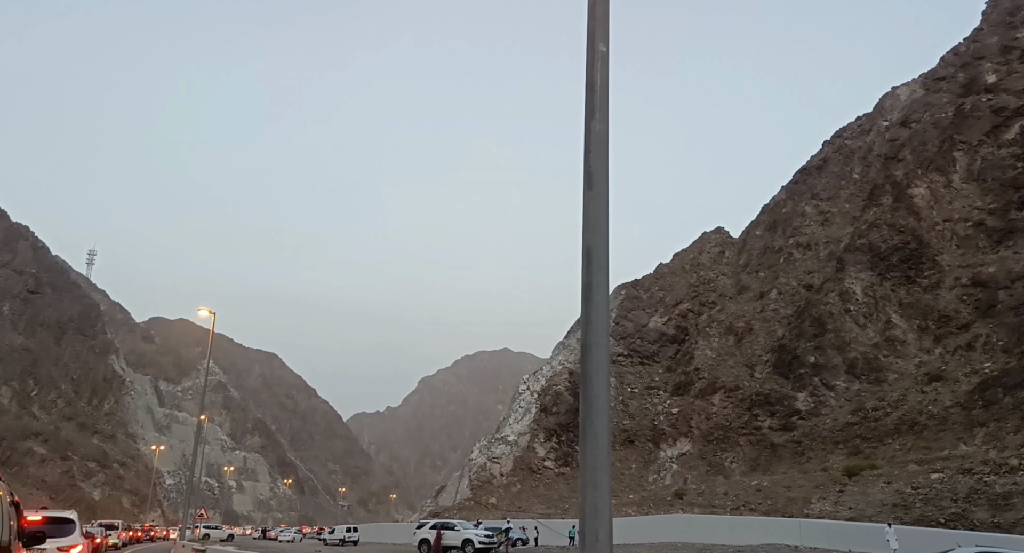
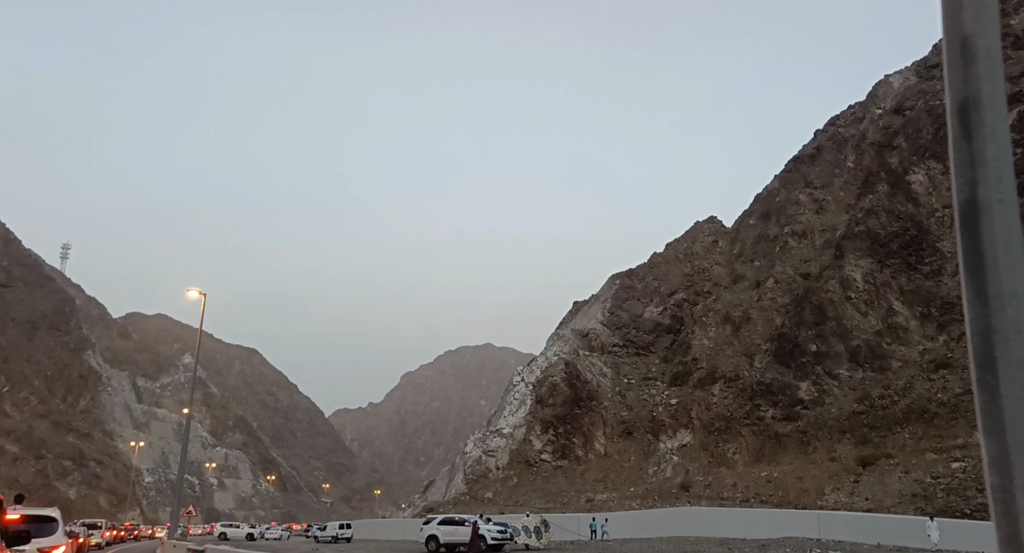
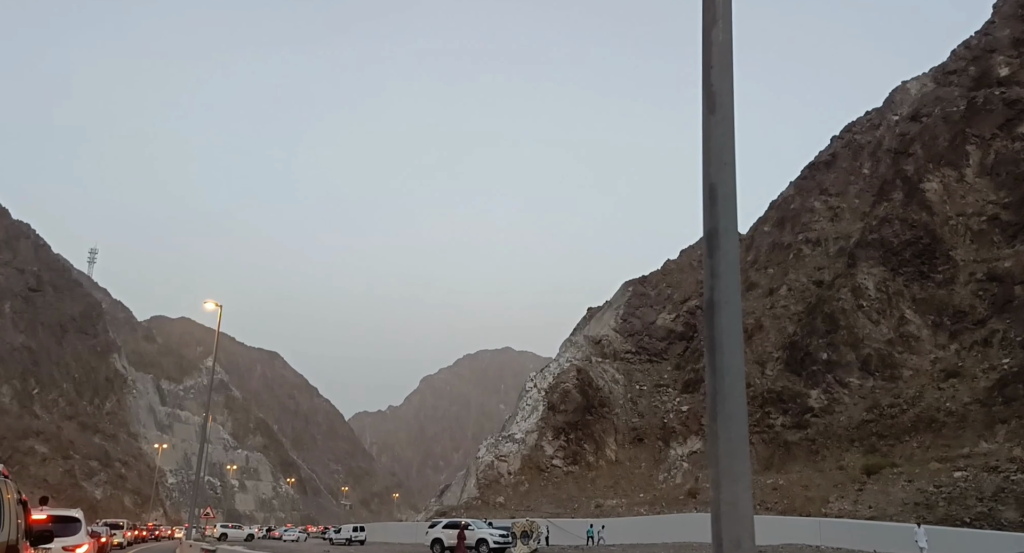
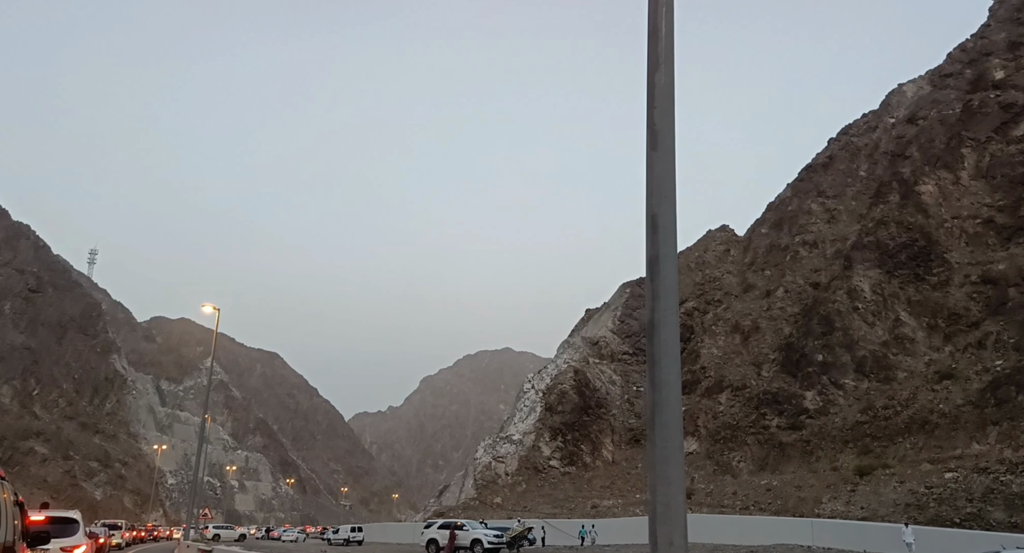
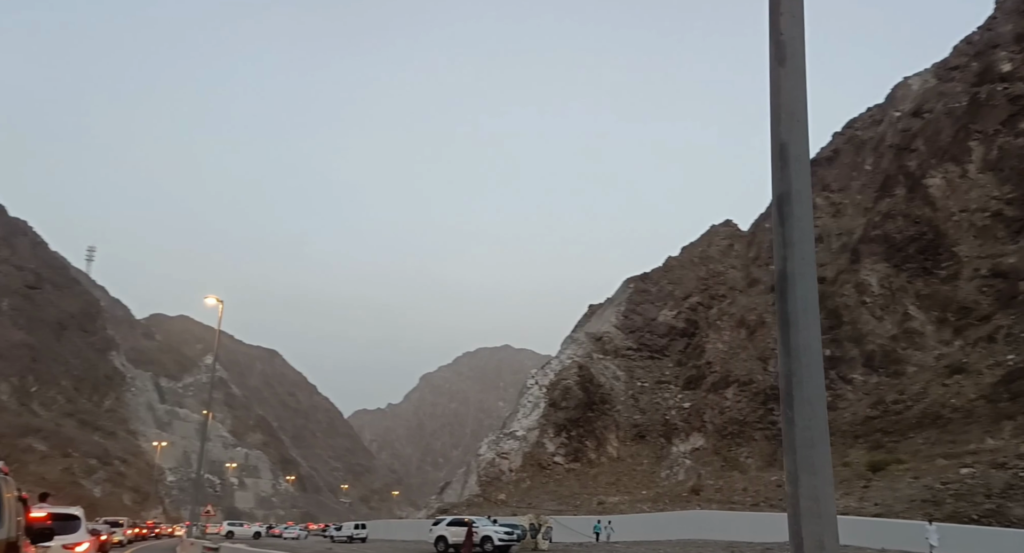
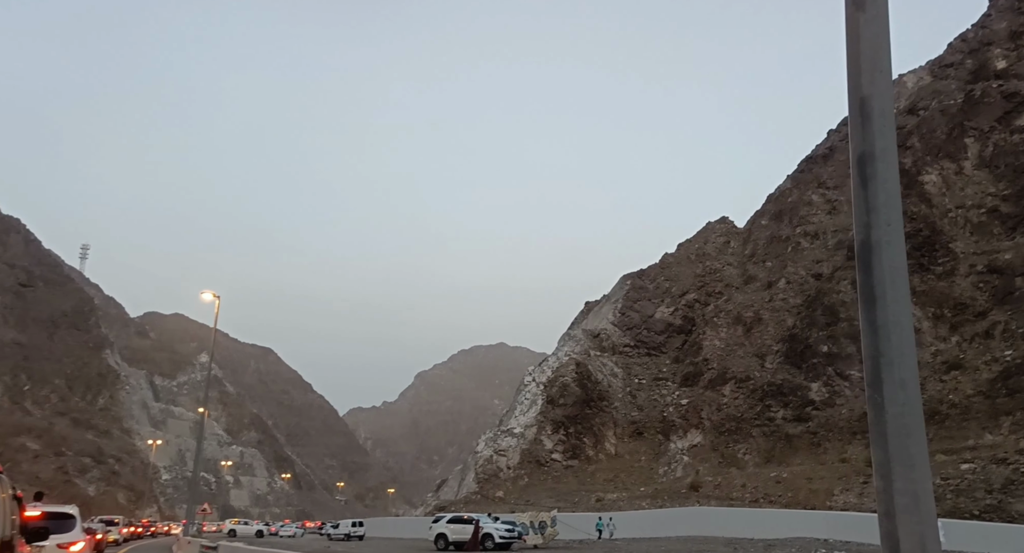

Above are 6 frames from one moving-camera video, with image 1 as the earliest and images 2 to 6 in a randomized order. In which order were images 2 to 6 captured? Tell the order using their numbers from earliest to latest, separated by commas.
4, 3, 5, 6, 2
